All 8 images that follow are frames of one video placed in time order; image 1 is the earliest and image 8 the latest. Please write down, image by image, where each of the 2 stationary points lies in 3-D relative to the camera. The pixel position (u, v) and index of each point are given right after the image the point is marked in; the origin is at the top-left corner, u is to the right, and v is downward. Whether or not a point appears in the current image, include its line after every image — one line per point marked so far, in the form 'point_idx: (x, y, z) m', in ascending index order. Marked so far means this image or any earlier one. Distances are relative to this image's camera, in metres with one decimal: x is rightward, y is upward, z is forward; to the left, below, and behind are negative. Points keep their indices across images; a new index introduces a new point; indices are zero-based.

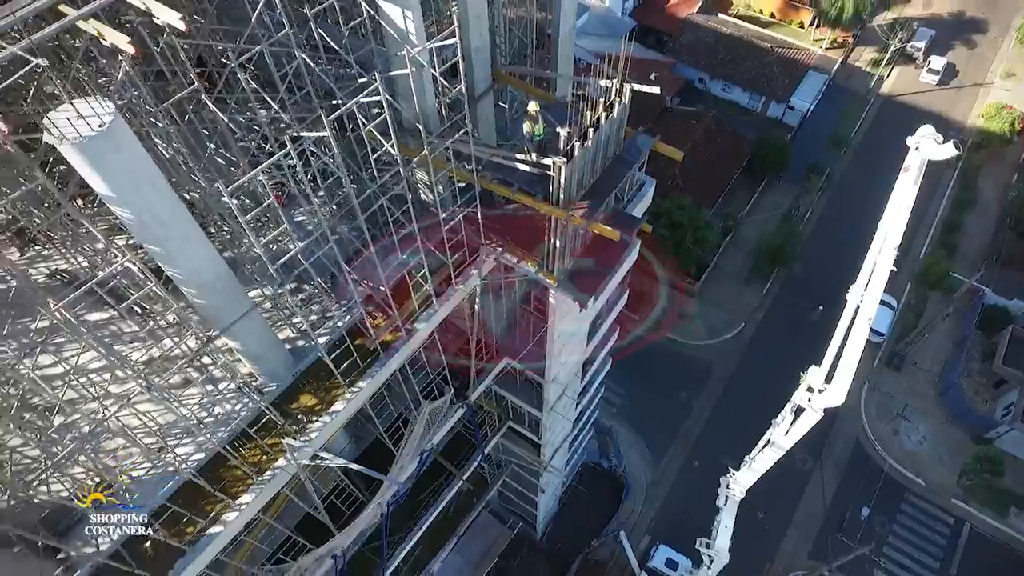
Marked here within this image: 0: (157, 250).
0: (-3.1, +0.3, +5.3) m
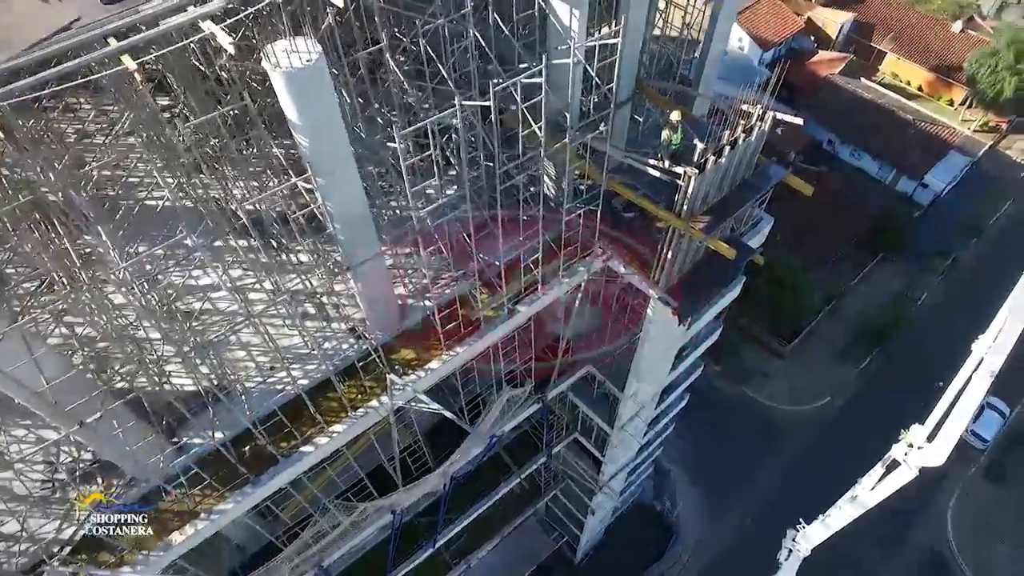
0: (-1.9, +1.0, +6.0) m
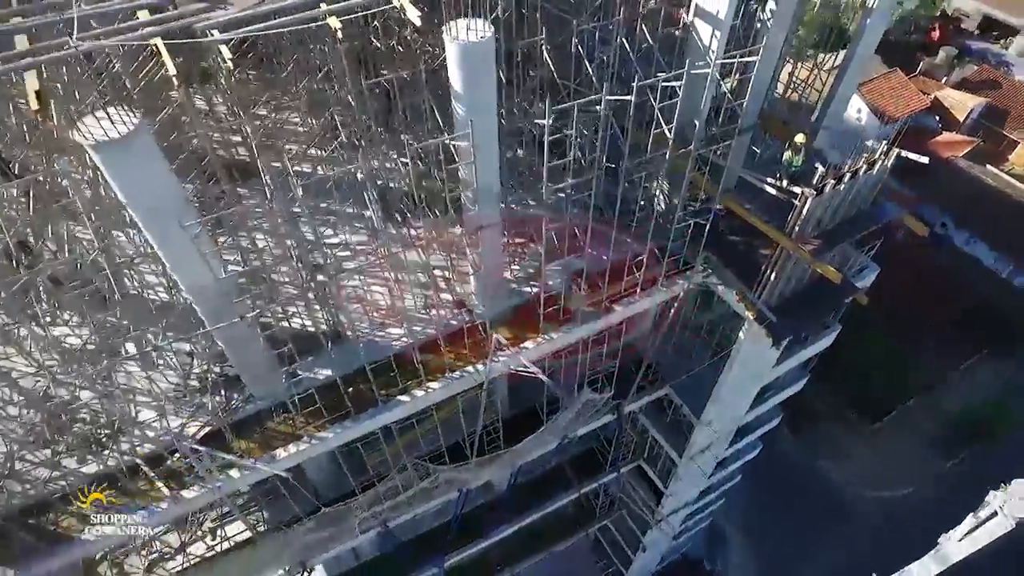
0: (-0.5, +1.5, +6.7) m
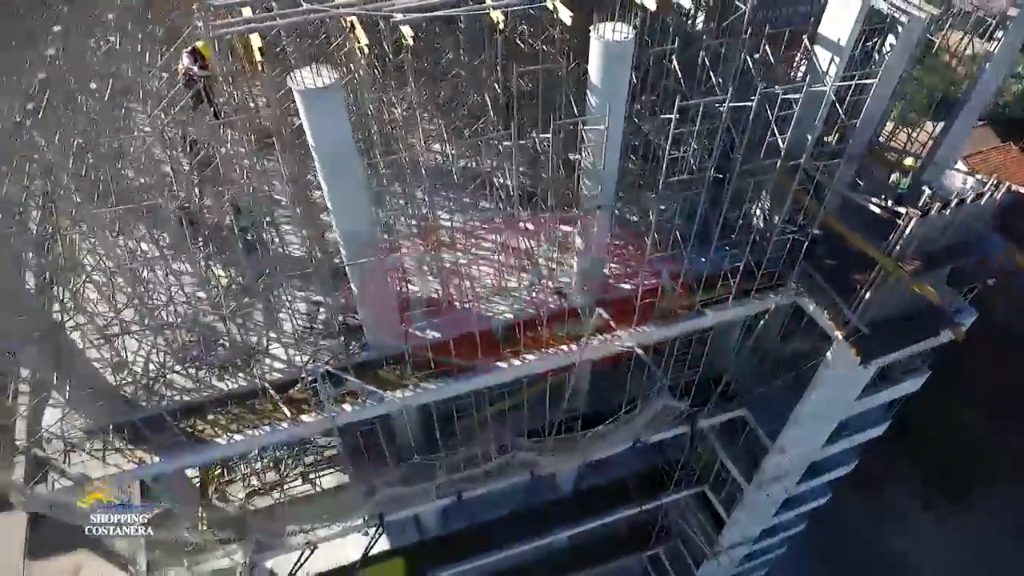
0: (+0.9, +1.8, +7.5) m
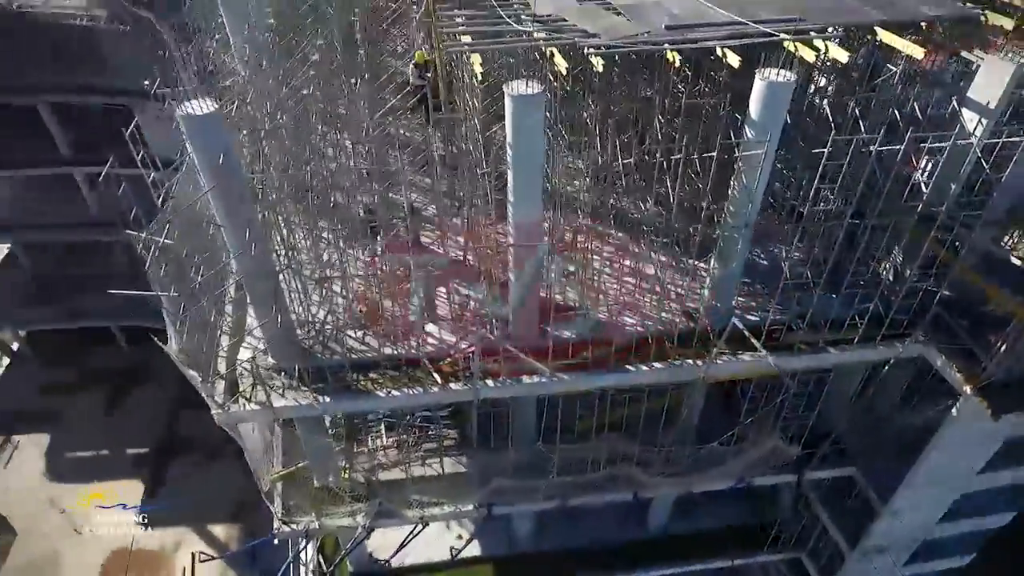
0: (+3.1, +1.6, +8.4) m
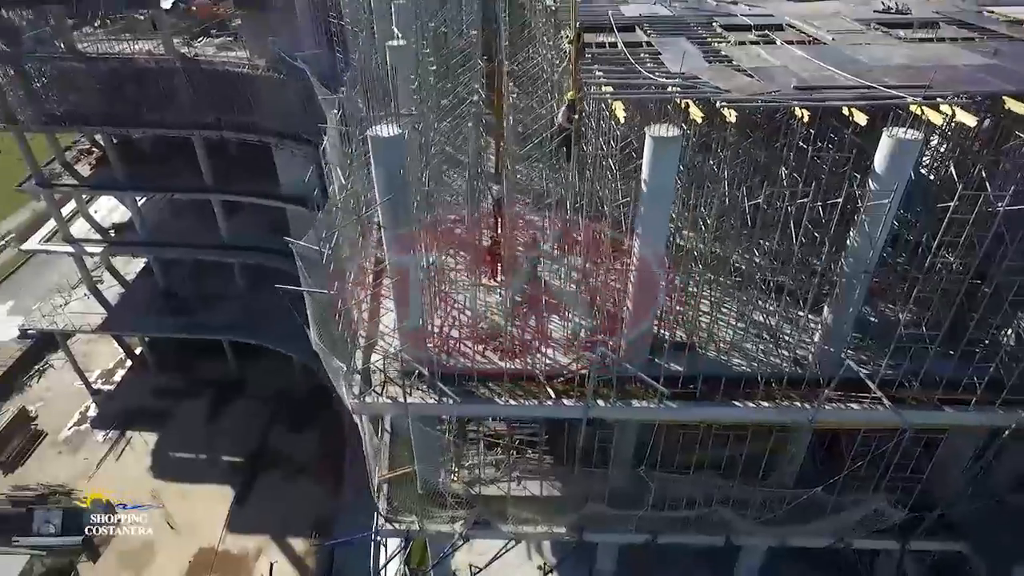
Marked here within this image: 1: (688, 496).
0: (+5.0, +1.0, +8.8) m
1: (+3.2, -3.7, +11.1) m
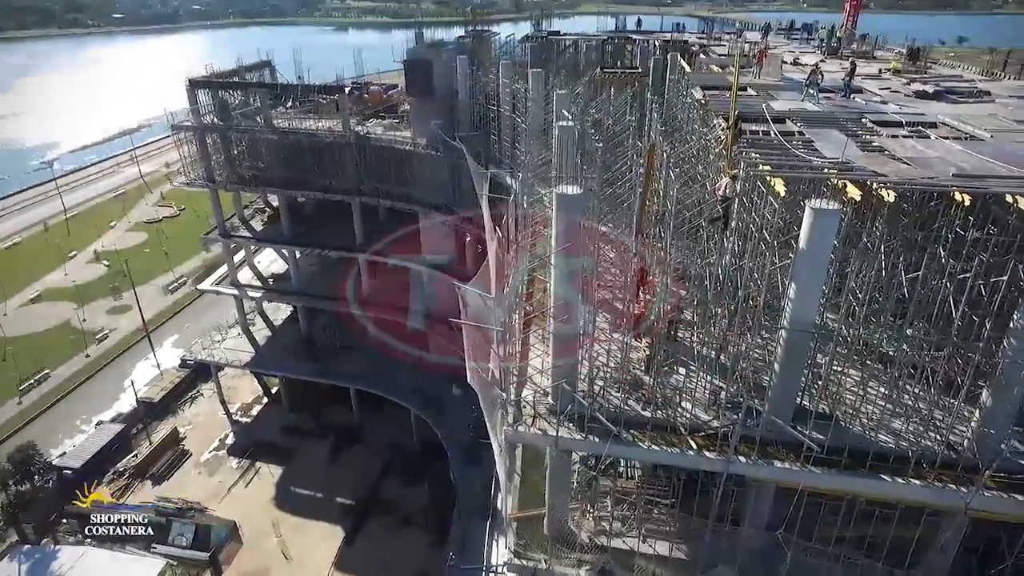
0: (+7.5, -0.2, +9.0) m
1: (+5.6, -5.0, +10.9) m
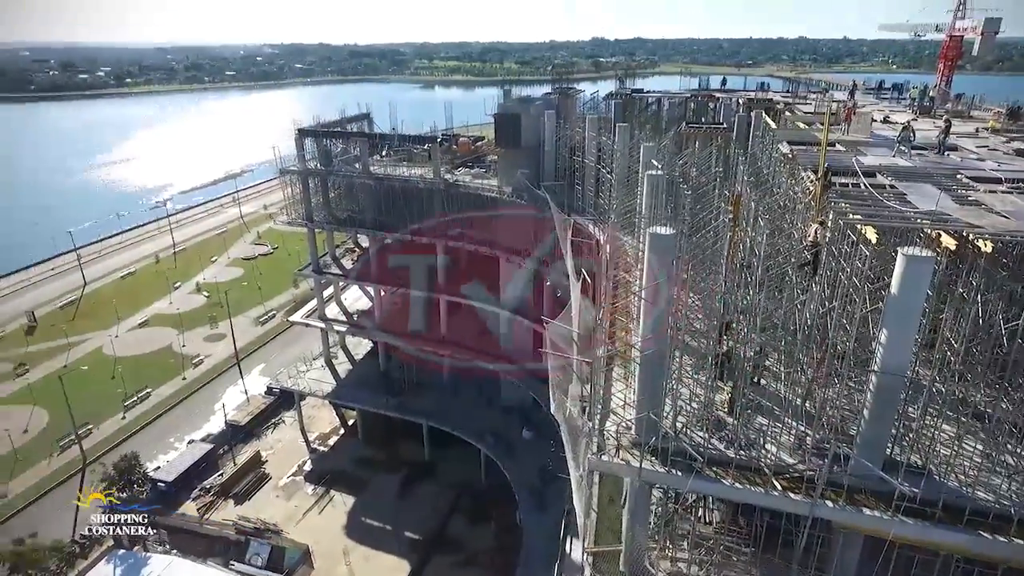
0: (+8.9, -1.0, +8.7) m
1: (+6.9, -5.9, +10.5) m
